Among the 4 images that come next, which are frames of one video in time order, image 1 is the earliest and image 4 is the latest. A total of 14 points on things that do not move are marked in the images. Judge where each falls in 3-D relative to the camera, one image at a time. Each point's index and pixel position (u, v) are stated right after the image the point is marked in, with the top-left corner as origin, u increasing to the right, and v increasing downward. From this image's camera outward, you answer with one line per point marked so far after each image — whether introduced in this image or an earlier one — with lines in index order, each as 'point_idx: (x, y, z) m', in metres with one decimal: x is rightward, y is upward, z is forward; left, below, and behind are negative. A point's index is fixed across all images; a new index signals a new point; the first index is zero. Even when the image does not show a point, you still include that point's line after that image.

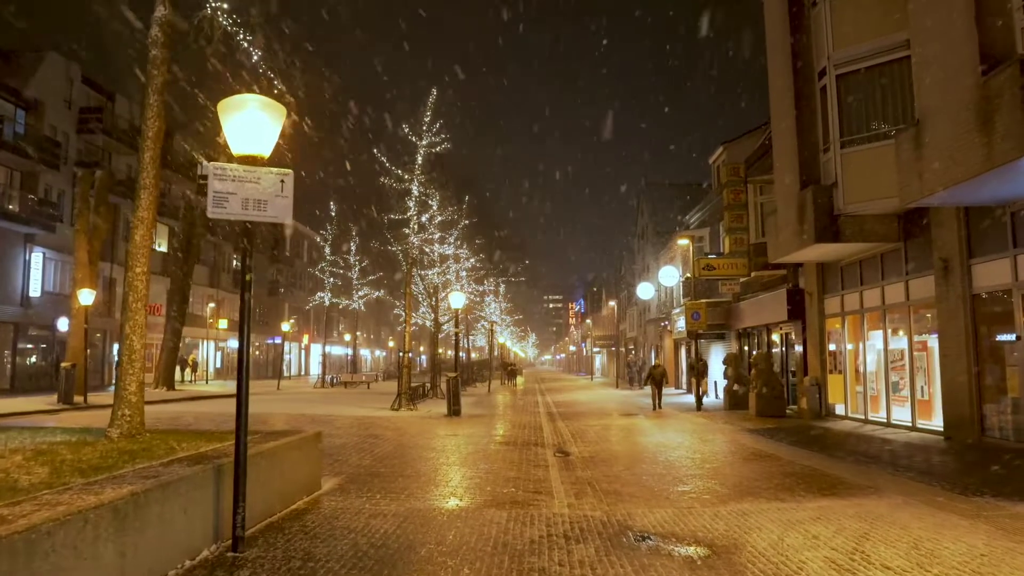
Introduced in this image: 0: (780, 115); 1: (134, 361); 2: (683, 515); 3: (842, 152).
0: (+6.6, +4.2, +17.7) m
1: (-4.2, -0.8, +7.9) m
2: (+1.8, -2.4, +7.5) m
3: (+6.8, +2.8, +15.0) m
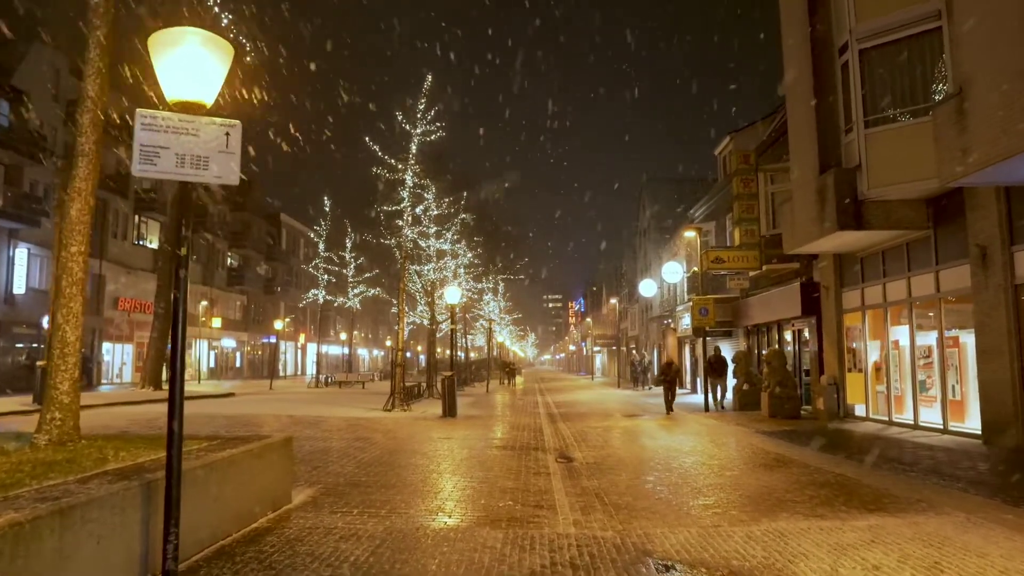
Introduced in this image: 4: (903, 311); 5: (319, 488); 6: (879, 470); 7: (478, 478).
0: (+6.6, +4.4, +16.6) m
1: (-4.2, -0.6, +6.8) m
2: (+1.8, -2.2, +6.4) m
3: (+6.8, +3.0, +13.9) m
4: (+8.3, -0.5, +15.3) m
5: (-2.3, -2.4, +8.8) m
6: (+5.0, -2.5, +9.9) m
7: (-0.5, -2.6, +9.8) m
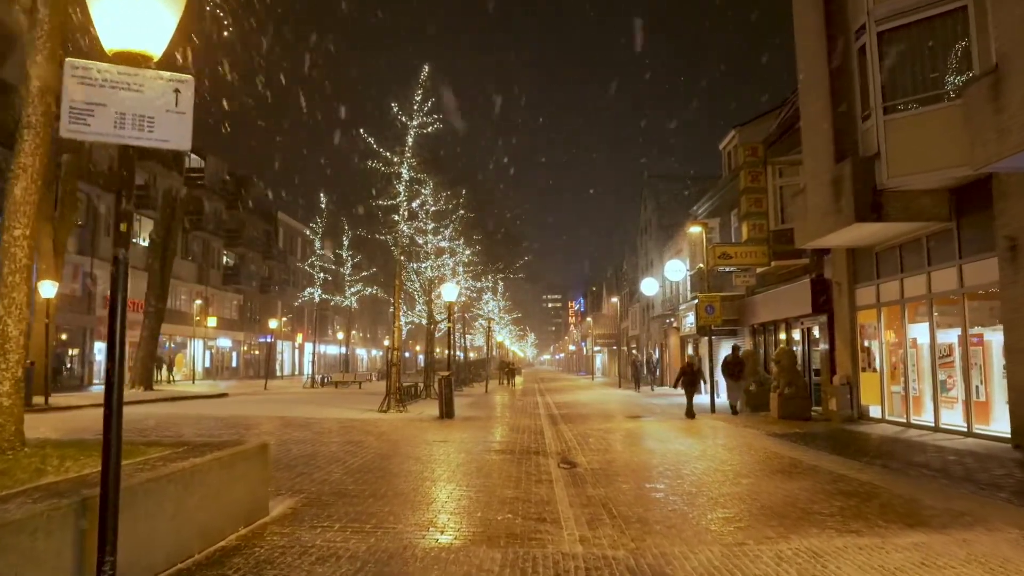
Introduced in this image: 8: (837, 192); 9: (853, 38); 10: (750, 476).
0: (+6.6, +4.5, +15.9) m
1: (-4.2, -0.5, +6.0) m
2: (+1.7, -2.1, +5.7) m
3: (+6.8, +3.1, +13.1) m
4: (+8.3, -0.4, +14.6) m
5: (-2.4, -2.3, +8.1) m
6: (+5.0, -2.4, +9.1) m
7: (-0.5, -2.5, +9.0) m
8: (+6.3, +1.9, +14.0) m
9: (+6.7, +4.9, +14.3) m
10: (+3.2, -2.5, +9.6) m
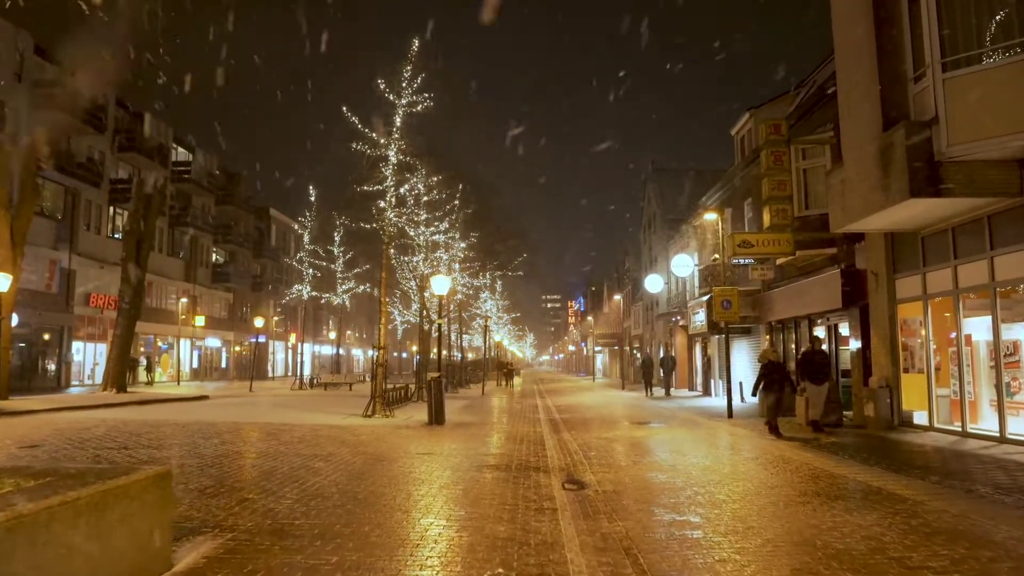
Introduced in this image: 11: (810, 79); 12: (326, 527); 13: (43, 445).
0: (+6.5, +4.7, +14.0) m
1: (-4.3, -0.3, +4.1) m
2: (+1.7, -1.9, +3.7) m
3: (+6.7, +3.3, +11.2) m
4: (+8.2, -0.2, +12.6) m
5: (-2.4, -2.1, +6.1) m
6: (+4.9, -2.2, +7.2) m
7: (-0.5, -2.3, +7.1) m
8: (+6.2, +2.1, +12.1) m
9: (+6.7, +5.1, +12.3) m
10: (+3.1, -2.3, +7.7) m
11: (+7.9, +5.5, +19.1) m
12: (-1.7, -2.2, +6.7) m
13: (-7.6, -2.5, +11.6) m
